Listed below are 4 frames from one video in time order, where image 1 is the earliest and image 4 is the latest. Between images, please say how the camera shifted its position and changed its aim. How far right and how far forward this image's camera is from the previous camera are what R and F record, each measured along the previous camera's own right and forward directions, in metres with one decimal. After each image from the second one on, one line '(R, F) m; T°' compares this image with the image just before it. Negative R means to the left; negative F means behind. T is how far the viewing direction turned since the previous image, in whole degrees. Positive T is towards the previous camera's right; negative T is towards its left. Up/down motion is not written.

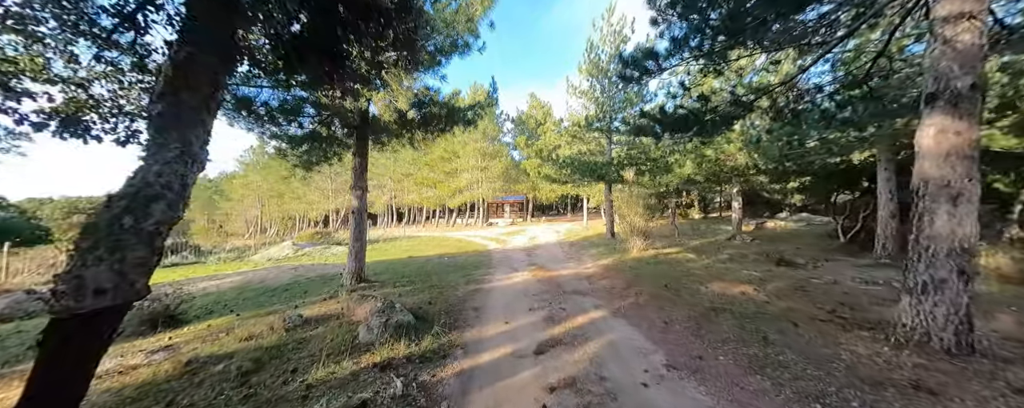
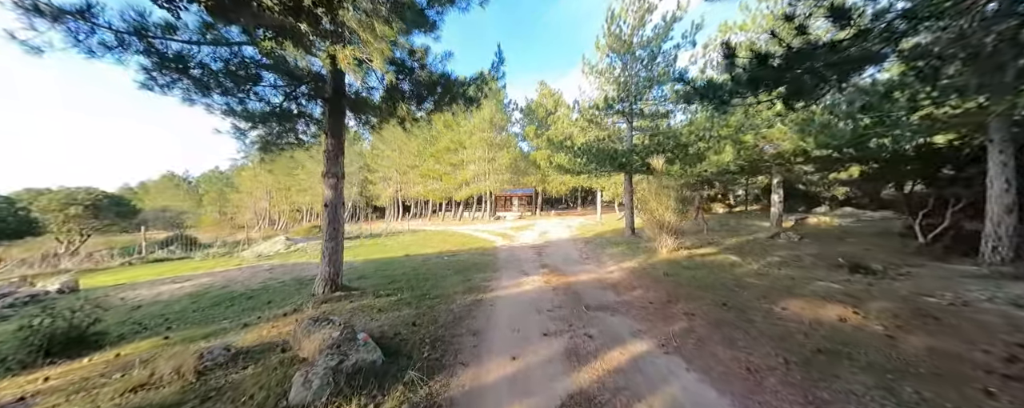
(0.0, +1.5) m; -2°
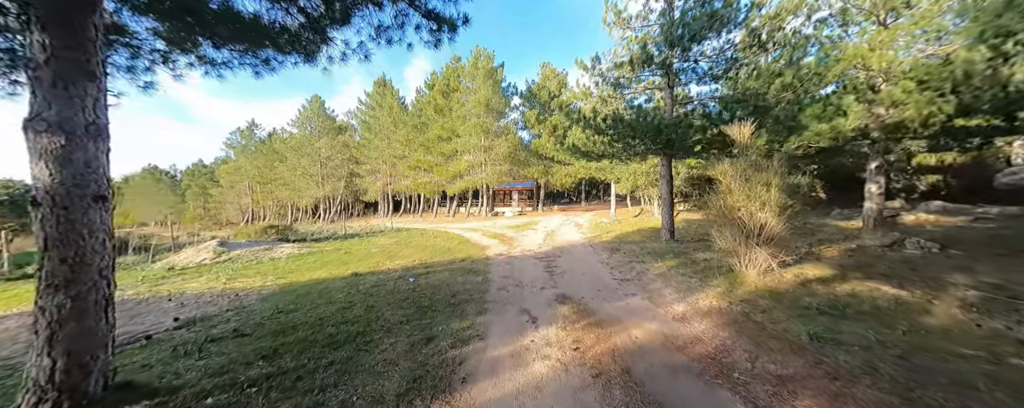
(0.0, +3.6) m; 0°
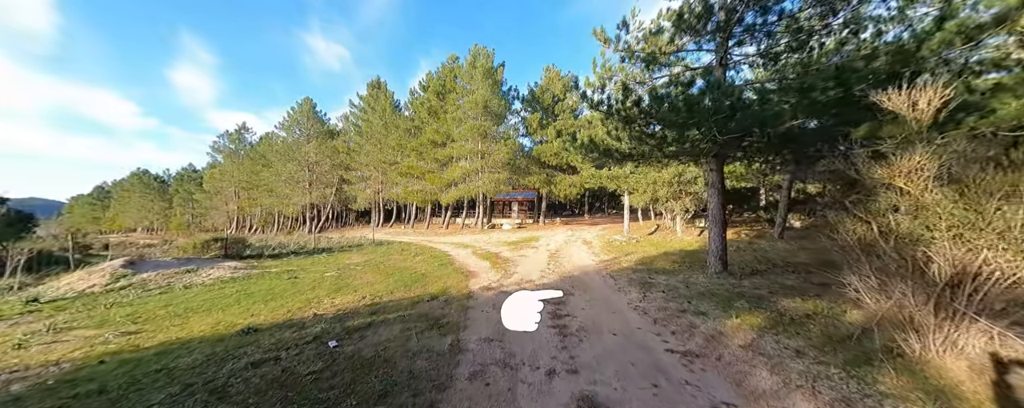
(+0.2, +2.8) m; 0°
